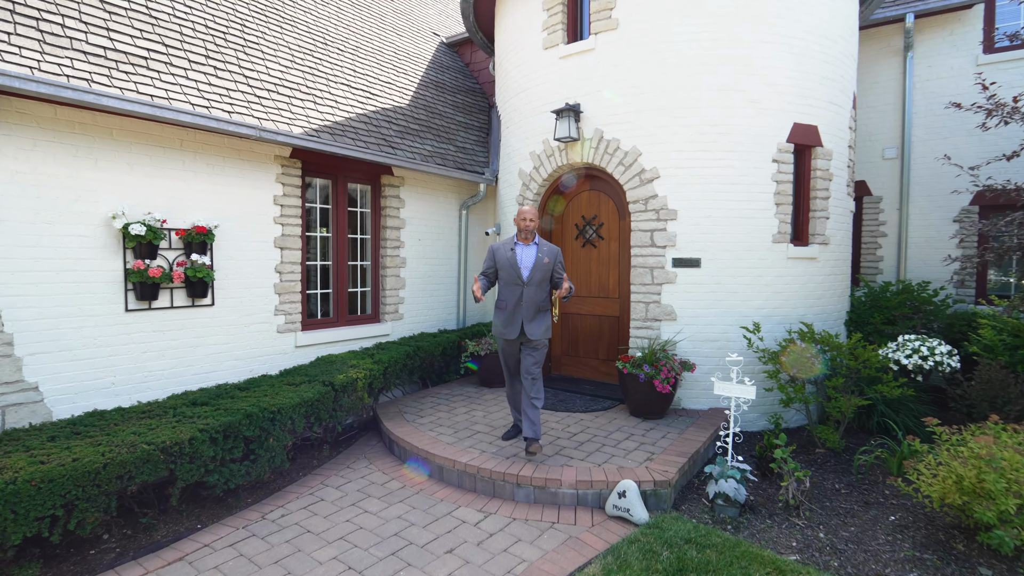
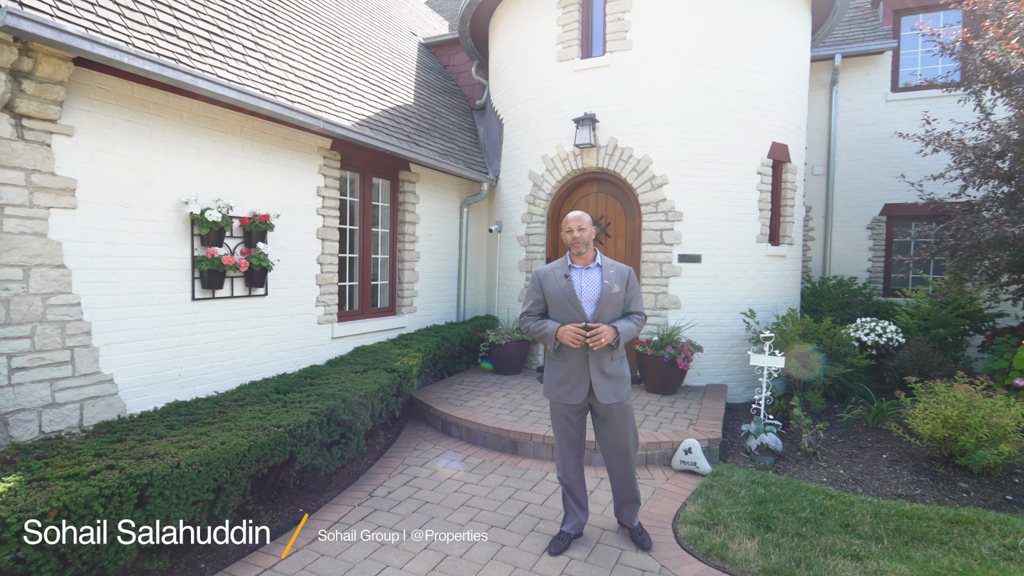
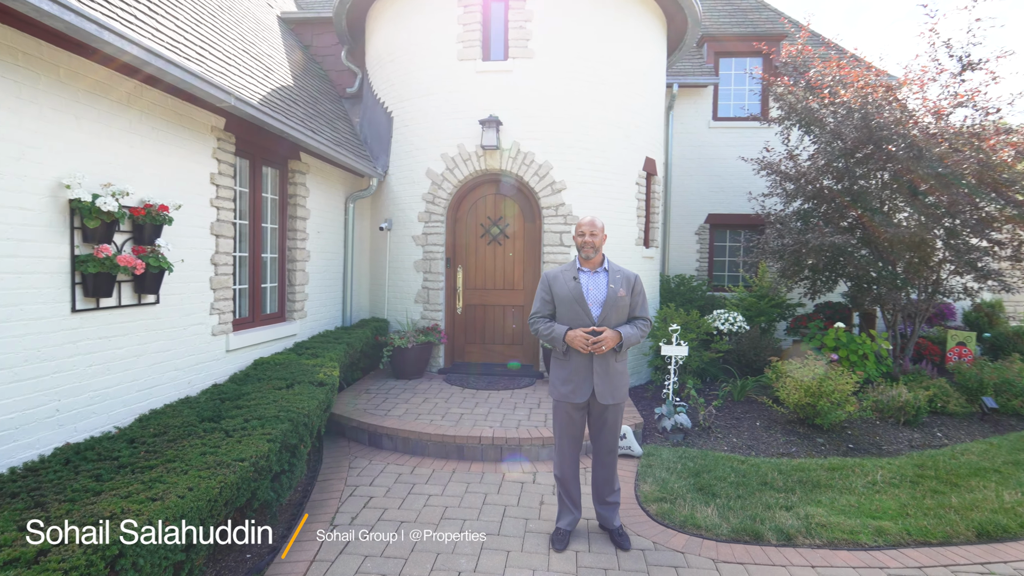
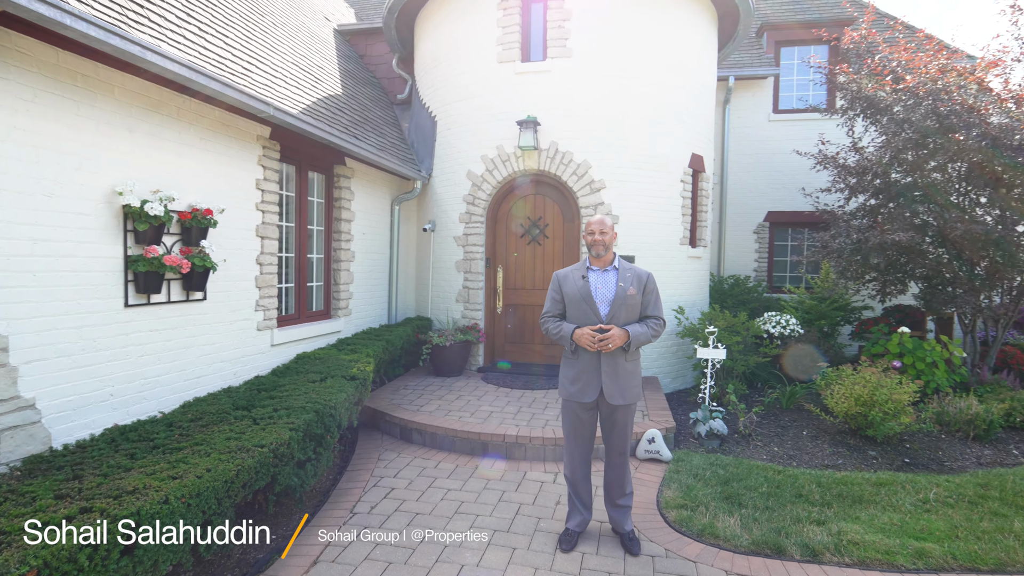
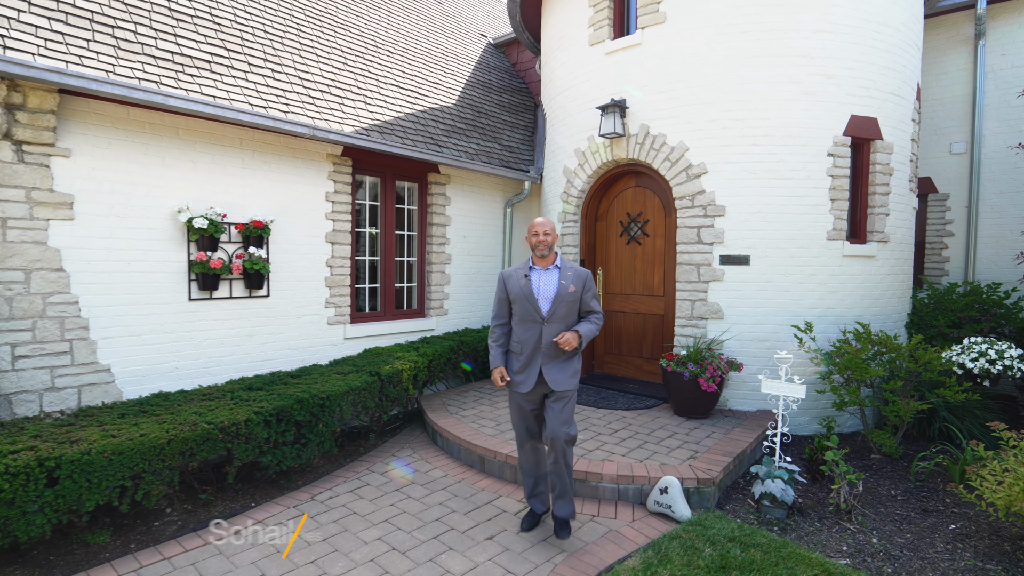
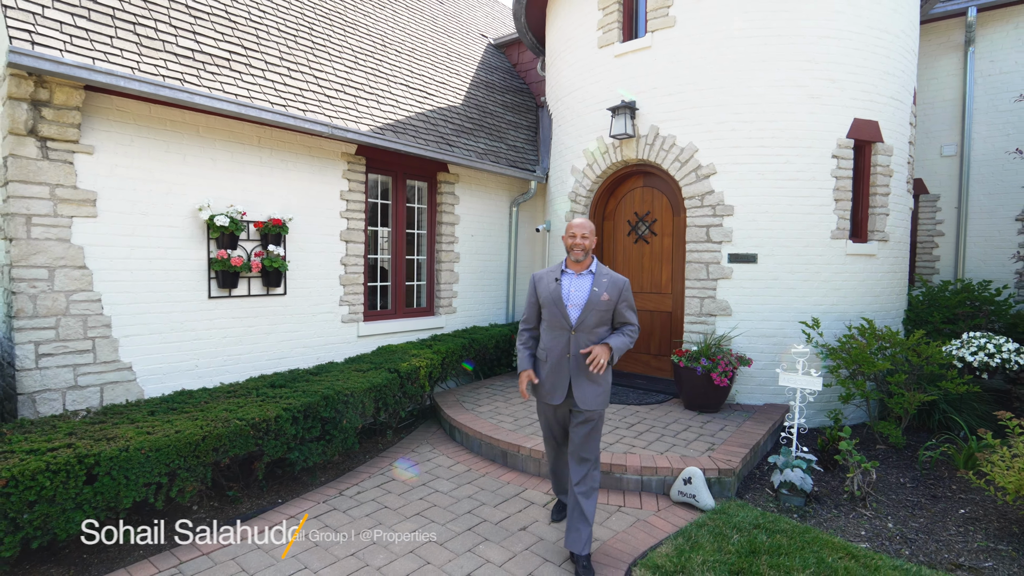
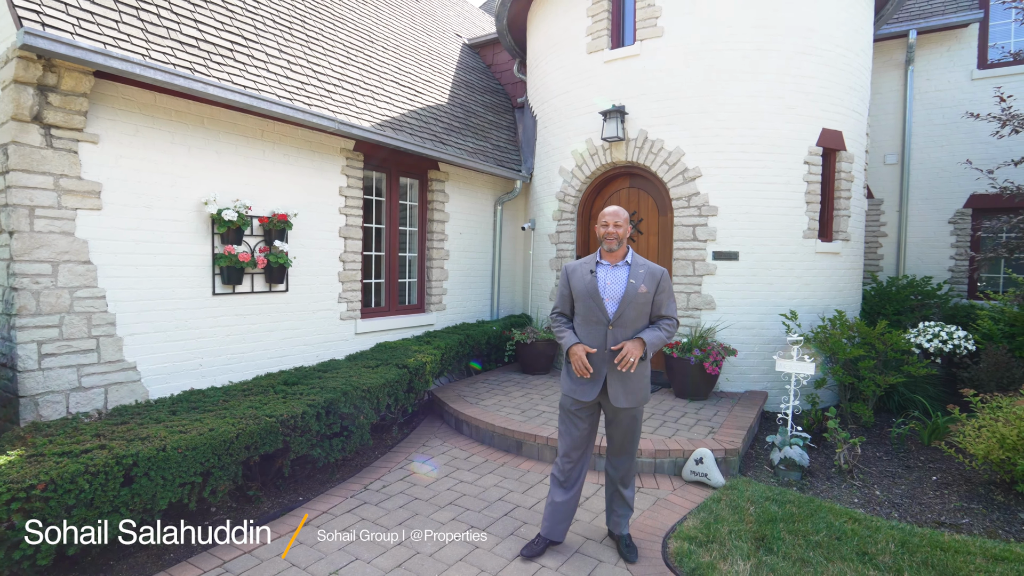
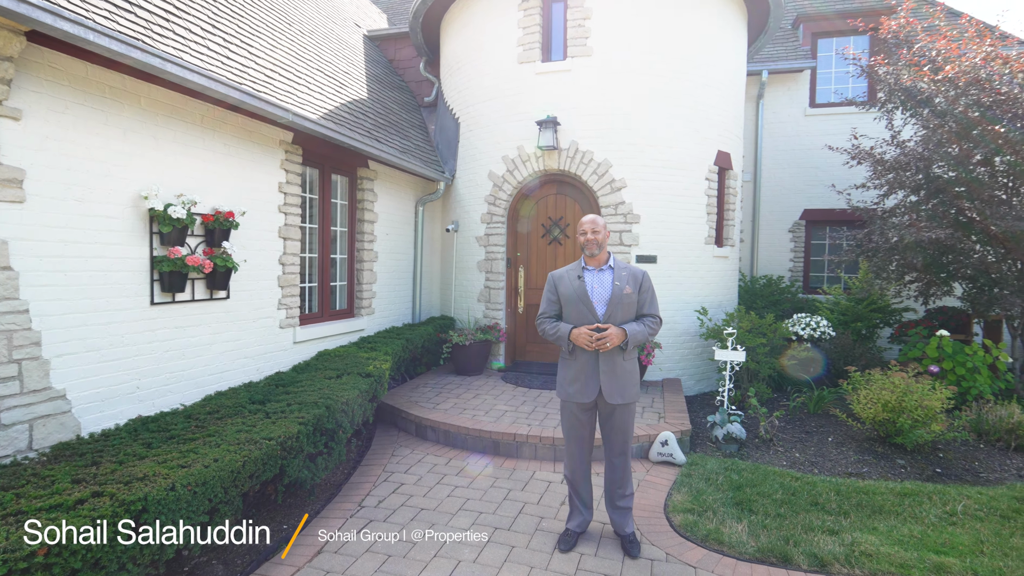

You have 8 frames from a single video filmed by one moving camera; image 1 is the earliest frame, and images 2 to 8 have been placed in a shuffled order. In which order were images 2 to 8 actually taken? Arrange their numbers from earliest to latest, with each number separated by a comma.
5, 6, 7, 2, 8, 4, 3
